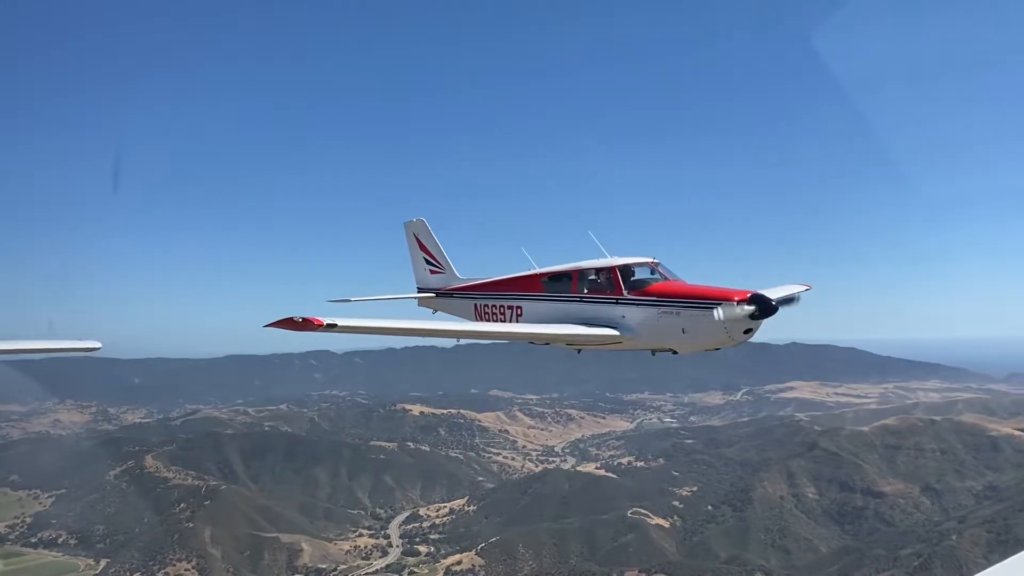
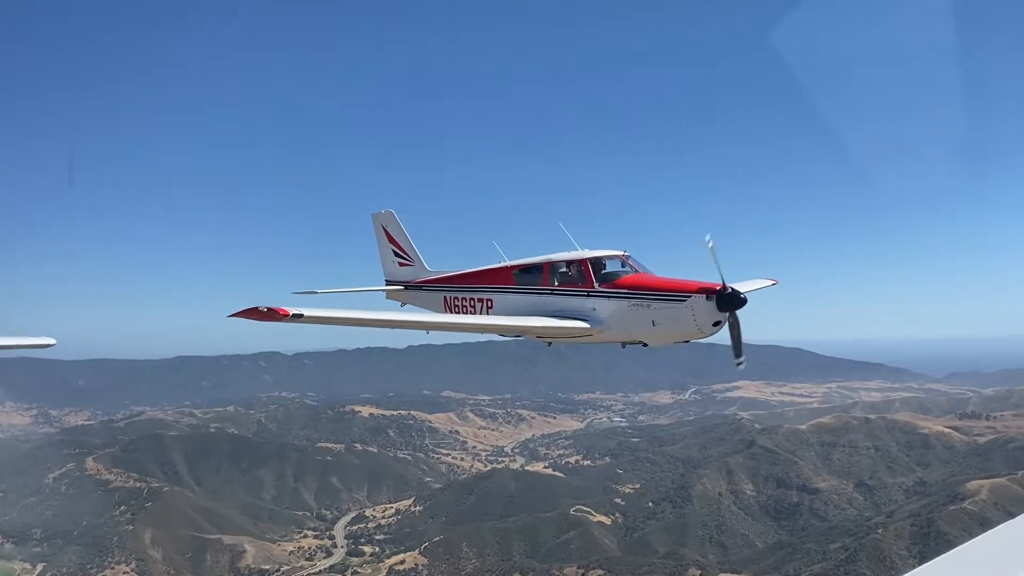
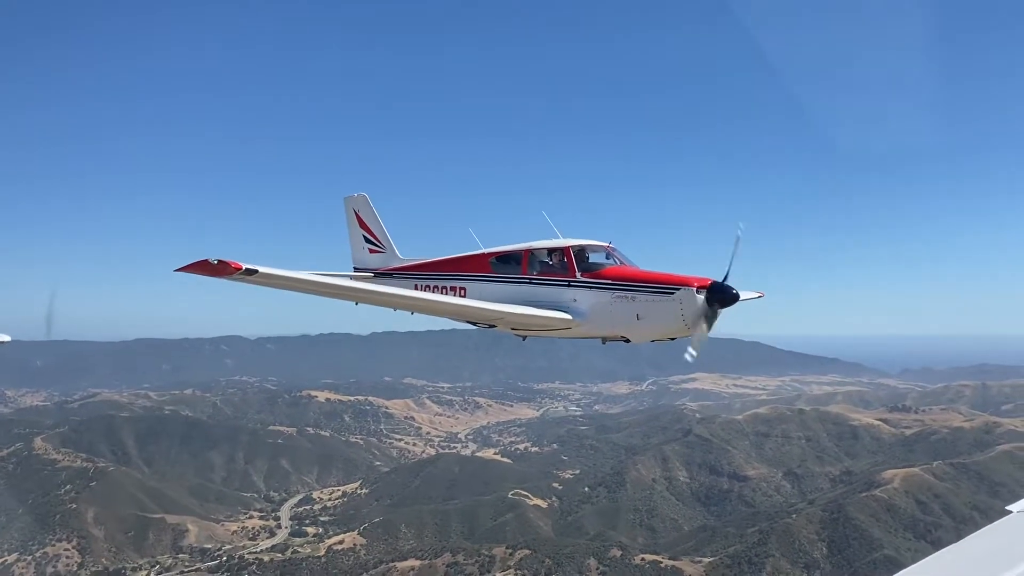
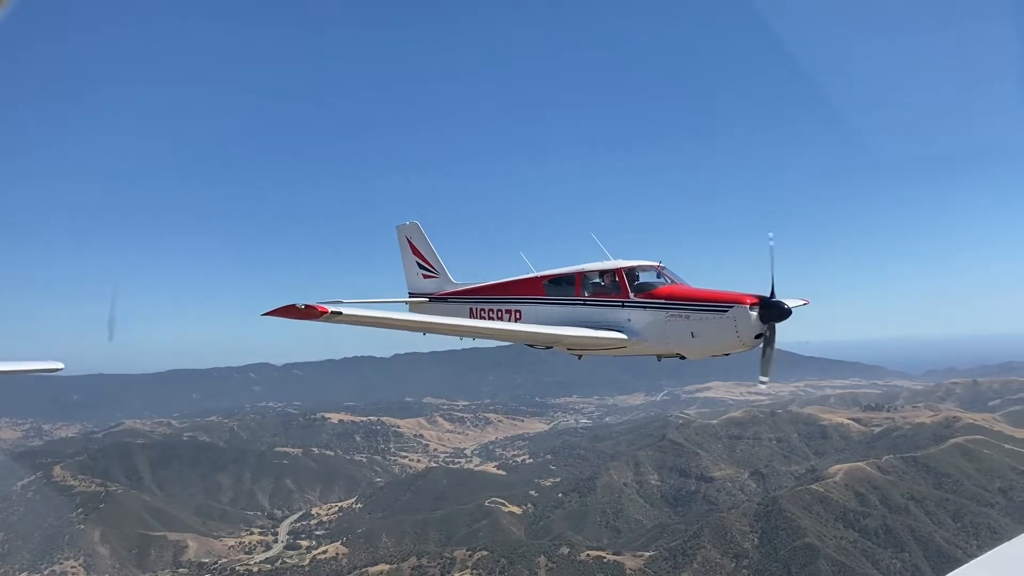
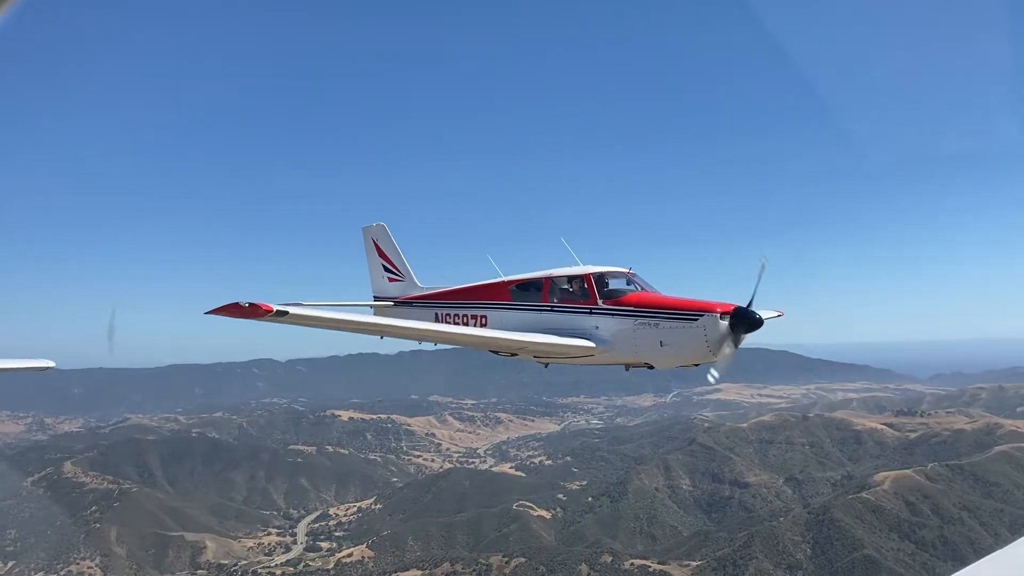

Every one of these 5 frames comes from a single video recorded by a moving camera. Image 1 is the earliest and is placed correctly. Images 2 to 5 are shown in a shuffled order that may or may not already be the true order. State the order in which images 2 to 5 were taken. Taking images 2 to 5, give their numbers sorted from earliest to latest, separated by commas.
2, 3, 5, 4
